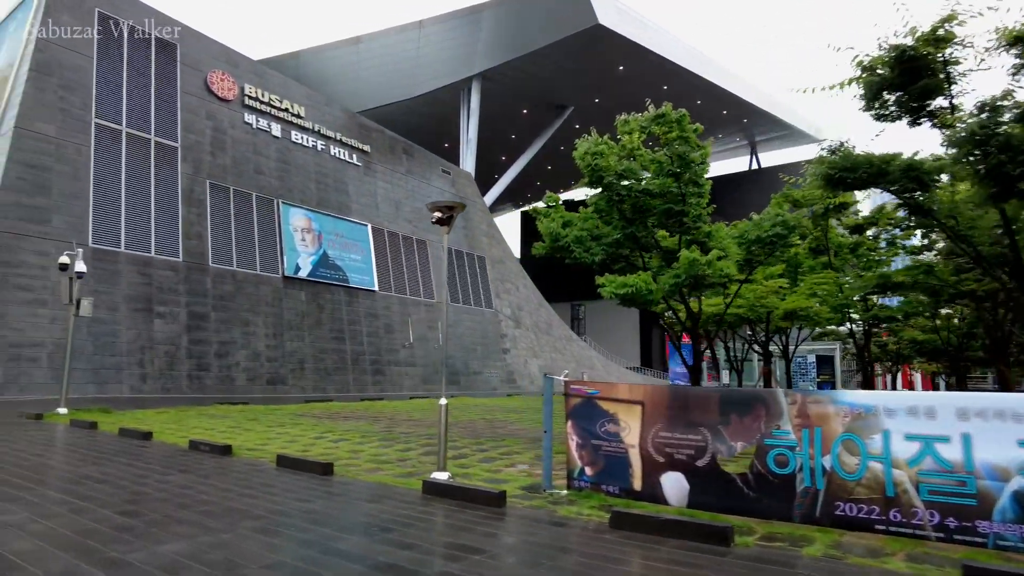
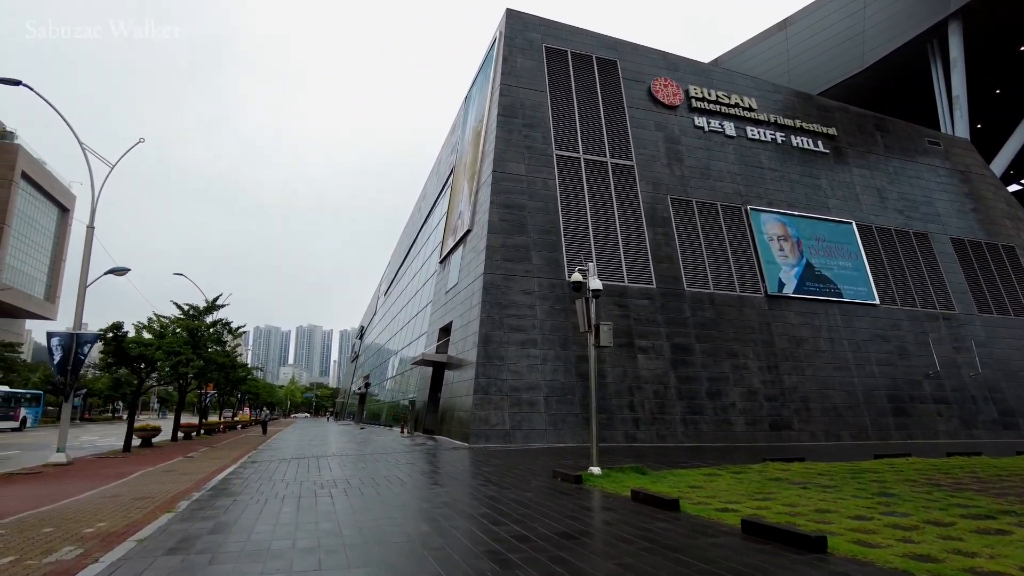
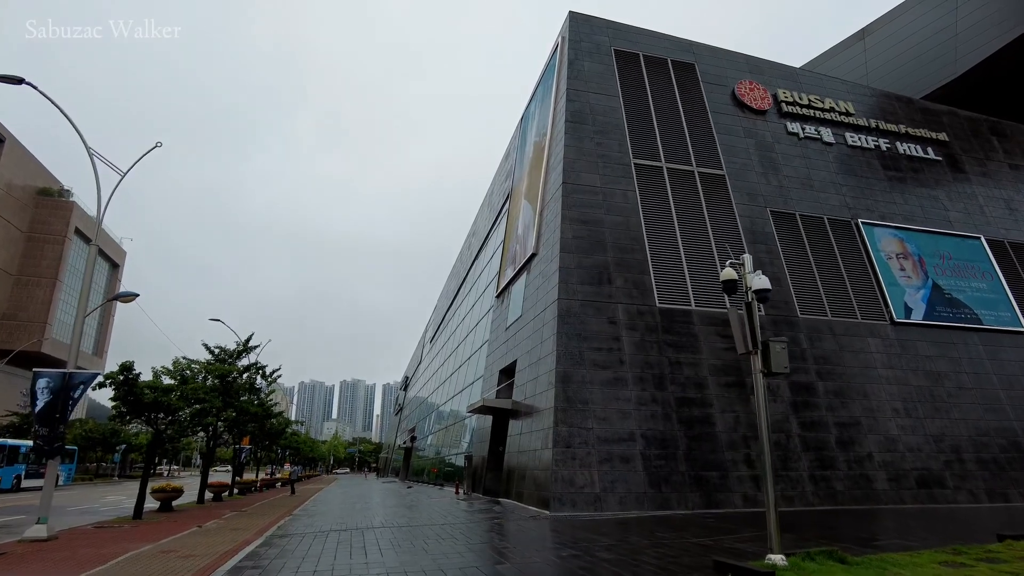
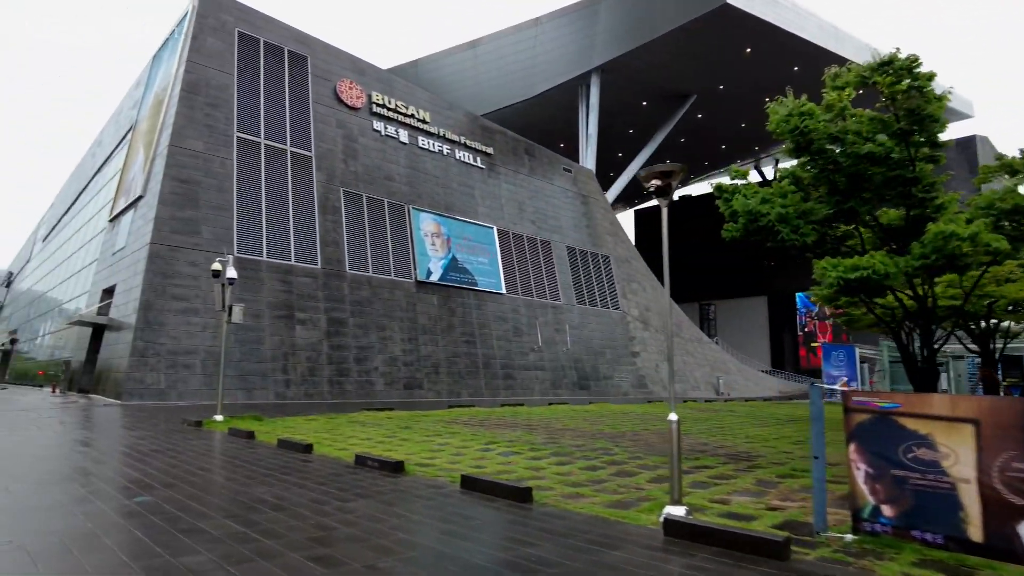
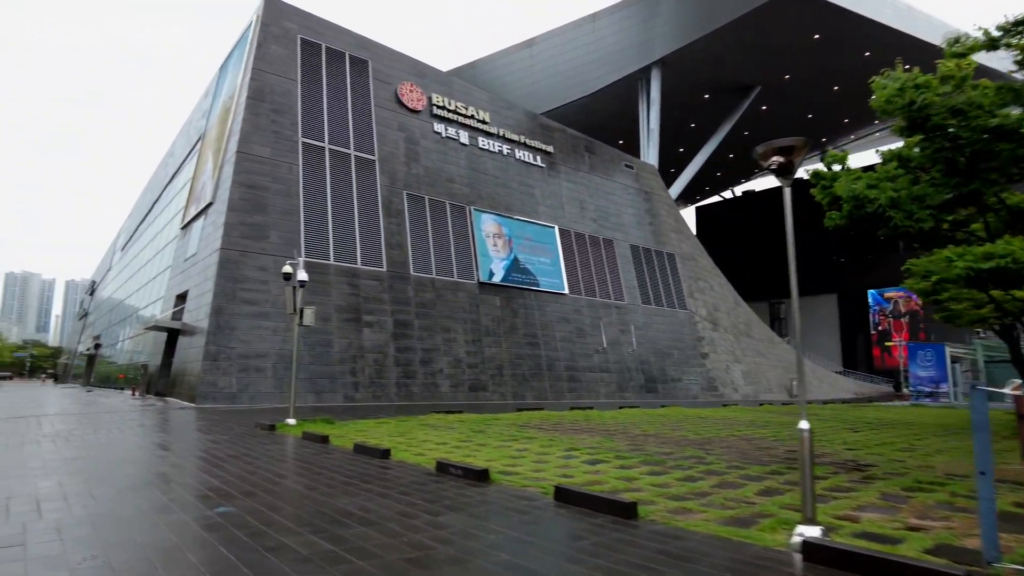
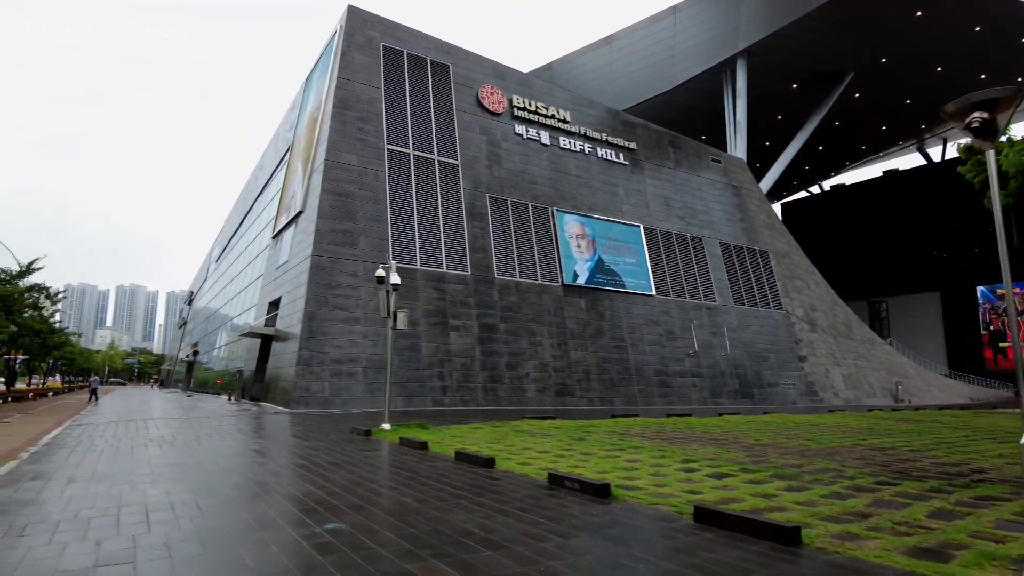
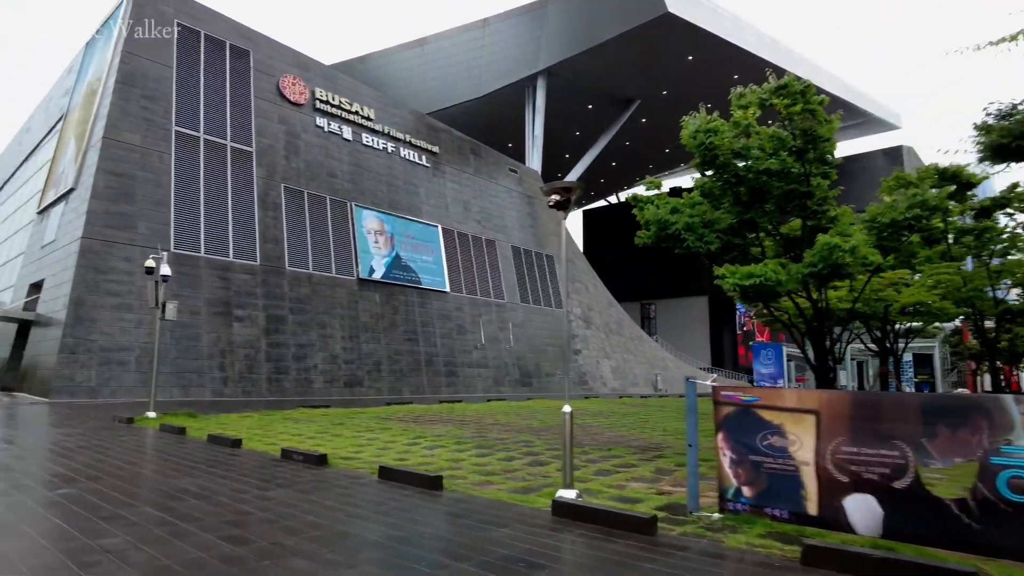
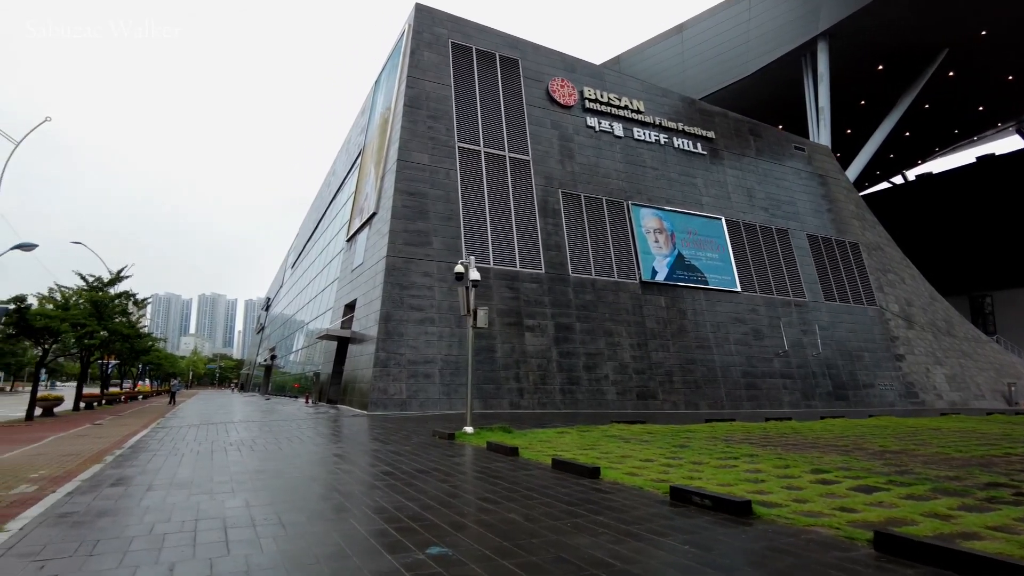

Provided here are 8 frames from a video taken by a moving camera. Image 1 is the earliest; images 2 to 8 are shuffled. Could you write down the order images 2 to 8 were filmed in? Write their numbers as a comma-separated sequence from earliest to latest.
7, 4, 5, 6, 8, 2, 3
